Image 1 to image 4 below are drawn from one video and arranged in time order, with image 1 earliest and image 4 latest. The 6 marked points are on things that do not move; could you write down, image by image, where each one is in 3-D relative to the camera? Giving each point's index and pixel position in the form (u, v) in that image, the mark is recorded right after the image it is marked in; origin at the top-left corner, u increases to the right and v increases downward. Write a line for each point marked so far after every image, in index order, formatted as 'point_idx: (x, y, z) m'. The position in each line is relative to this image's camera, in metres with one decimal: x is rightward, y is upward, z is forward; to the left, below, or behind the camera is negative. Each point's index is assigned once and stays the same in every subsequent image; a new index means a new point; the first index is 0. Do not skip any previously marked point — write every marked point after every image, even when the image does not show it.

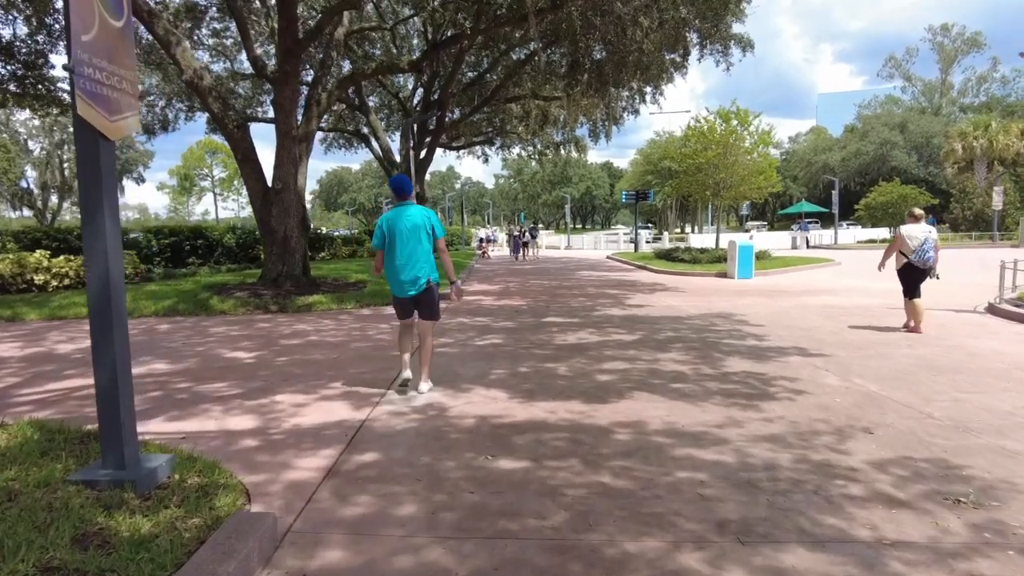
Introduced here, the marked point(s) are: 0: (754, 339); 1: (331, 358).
0: (+3.1, -0.7, +8.3) m
1: (-2.0, -0.8, +7.3) m
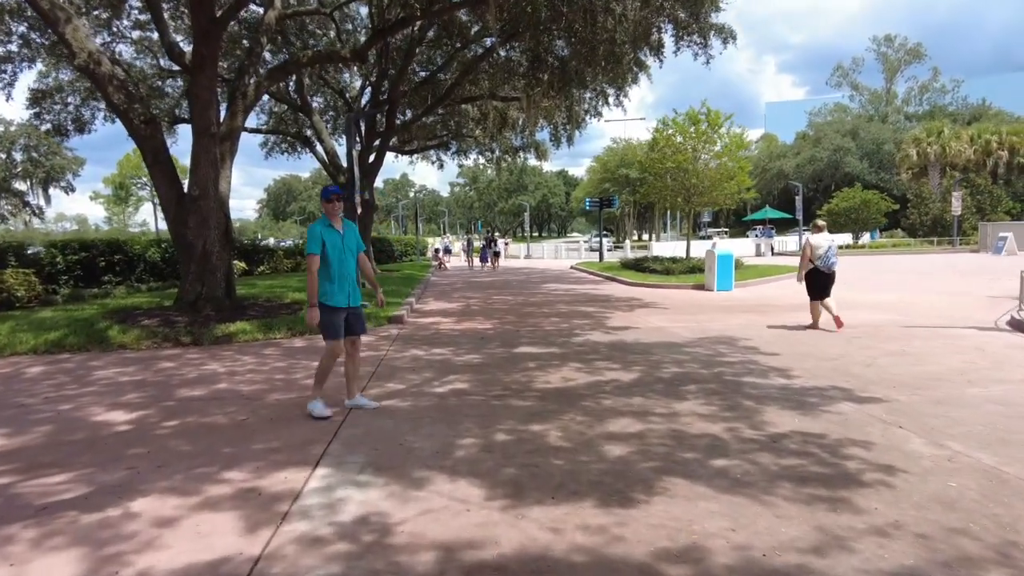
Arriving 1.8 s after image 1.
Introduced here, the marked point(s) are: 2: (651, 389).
0: (+2.7, -0.9, +6.7) m
1: (-2.3, -1.1, +5.4) m
2: (+1.3, -1.0, +6.2) m
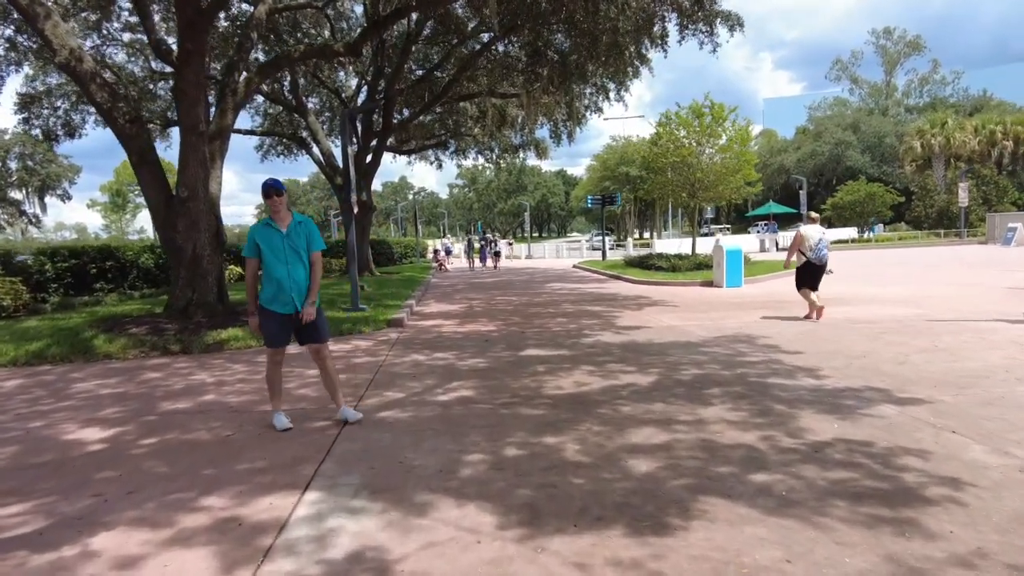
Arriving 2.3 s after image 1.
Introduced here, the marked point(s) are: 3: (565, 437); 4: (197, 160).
0: (+2.8, -0.9, +6.2) m
1: (-2.2, -1.1, +4.9) m
2: (+1.4, -0.9, +5.8) m
3: (+0.4, -1.0, +4.5) m
4: (-5.0, +2.0, +10.5) m
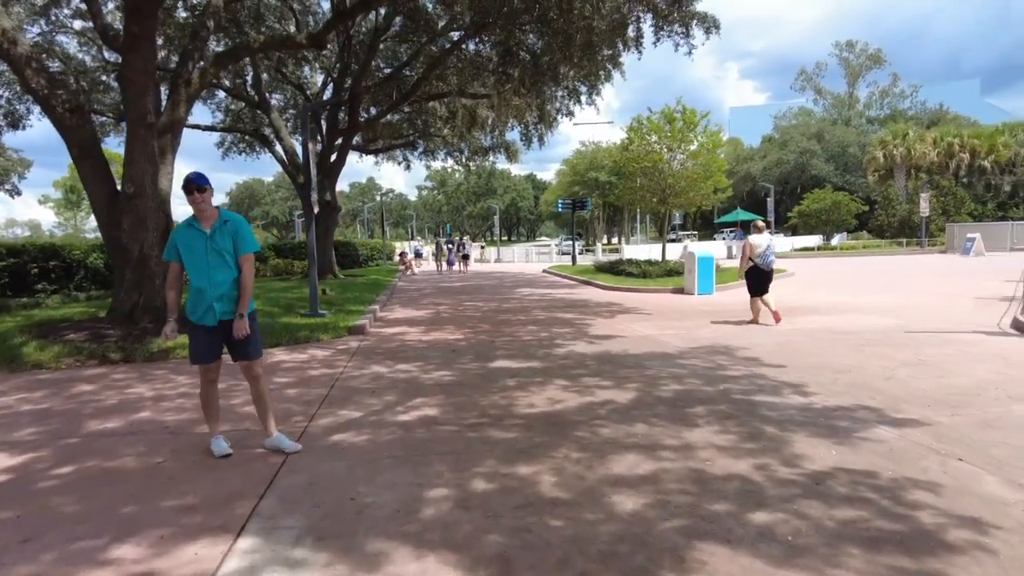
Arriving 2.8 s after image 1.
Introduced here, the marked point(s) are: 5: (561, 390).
0: (+2.5, -1.0, +5.9) m
1: (-2.4, -1.2, +4.3) m
2: (+1.1, -1.0, +5.3) m
3: (+0.2, -1.1, +4.1) m
4: (-5.5, +2.0, +9.8) m
5: (+0.5, -0.9, +6.1) m
